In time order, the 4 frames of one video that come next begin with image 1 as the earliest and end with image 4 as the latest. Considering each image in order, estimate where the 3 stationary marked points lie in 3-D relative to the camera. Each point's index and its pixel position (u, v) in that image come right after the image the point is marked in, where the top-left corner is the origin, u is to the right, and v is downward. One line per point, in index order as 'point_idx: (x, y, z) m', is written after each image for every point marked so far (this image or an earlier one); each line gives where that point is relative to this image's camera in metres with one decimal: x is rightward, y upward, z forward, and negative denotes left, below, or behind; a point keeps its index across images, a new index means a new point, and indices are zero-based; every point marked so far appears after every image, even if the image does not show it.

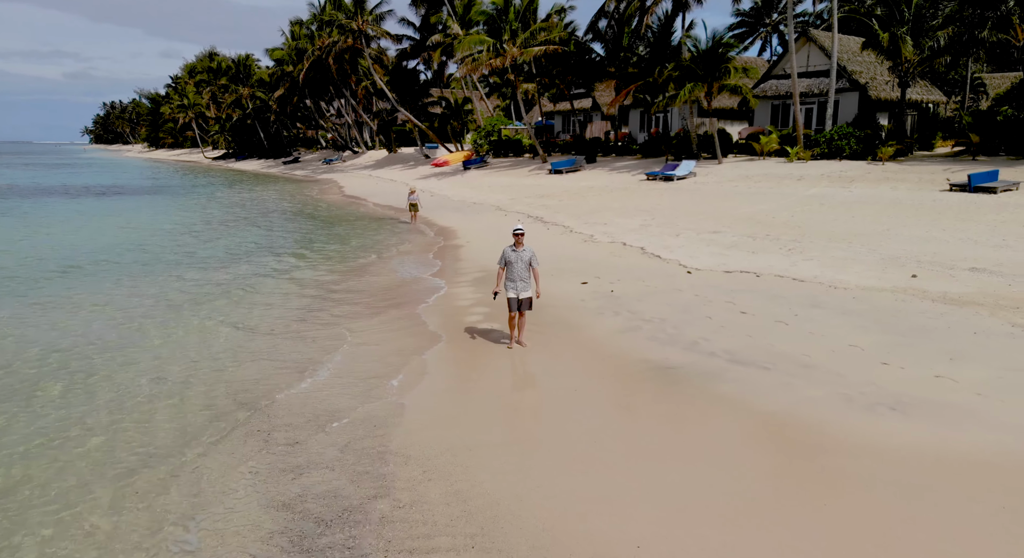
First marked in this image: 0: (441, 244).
0: (-2.0, +1.0, +17.3) m
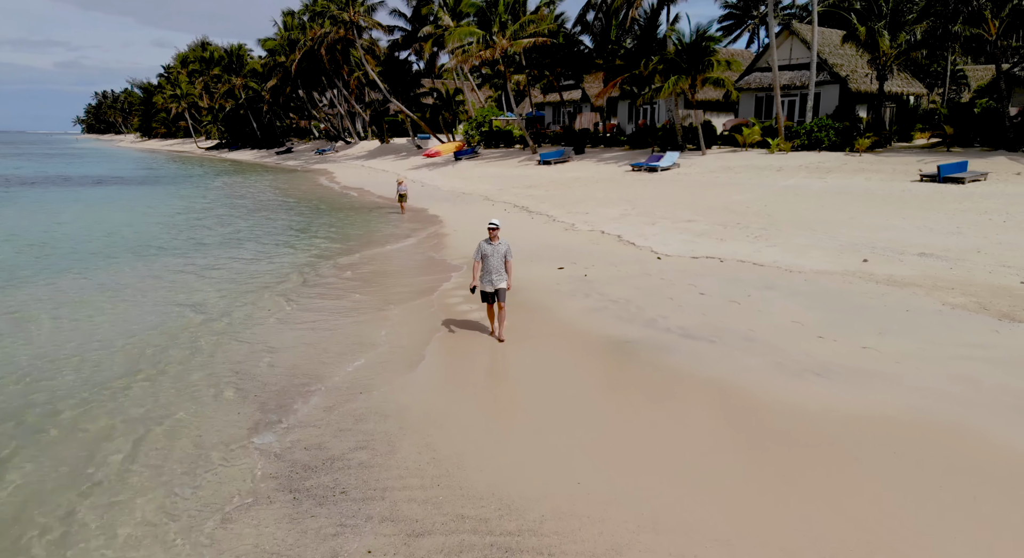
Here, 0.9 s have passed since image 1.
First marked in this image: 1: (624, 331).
0: (-2.5, +1.4, +18.0) m
1: (+1.6, -0.7, +8.7) m
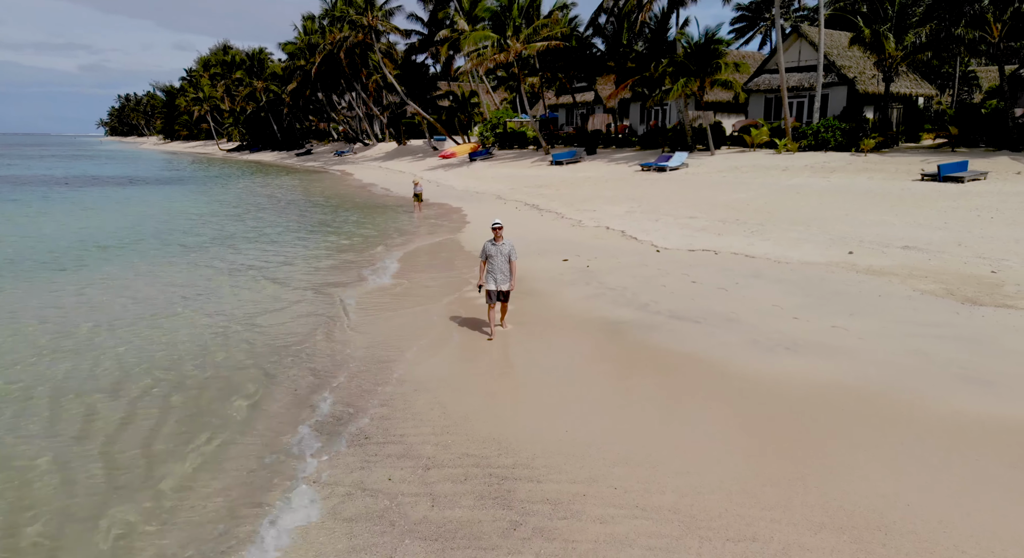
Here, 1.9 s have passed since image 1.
0: (-2.2, +1.6, +18.9) m
1: (+1.6, -0.5, +9.6) m
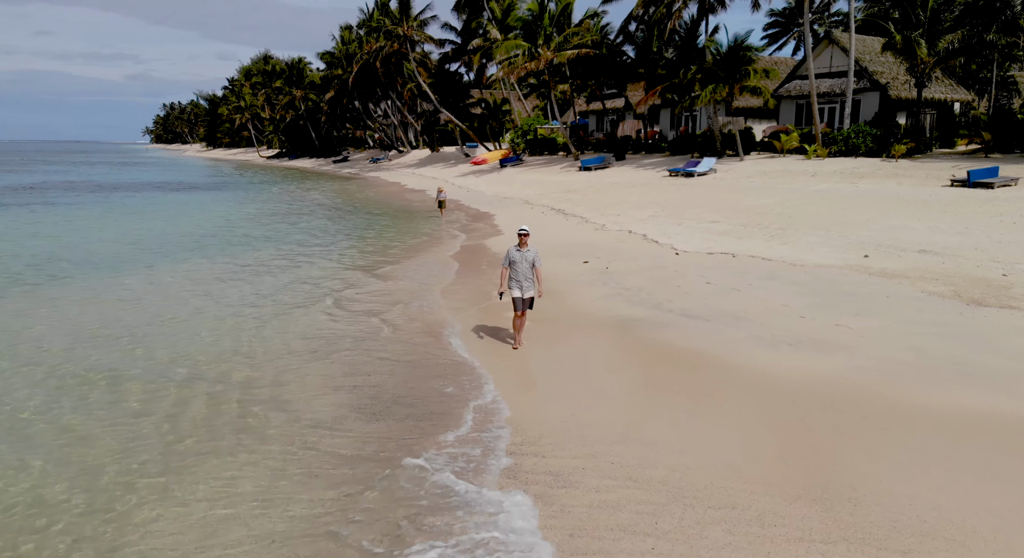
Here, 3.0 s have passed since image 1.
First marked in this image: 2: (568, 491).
0: (-1.4, +1.5, +19.6) m
1: (+1.9, -0.5, +10.0) m
2: (+0.5, -1.8, +5.2) m
